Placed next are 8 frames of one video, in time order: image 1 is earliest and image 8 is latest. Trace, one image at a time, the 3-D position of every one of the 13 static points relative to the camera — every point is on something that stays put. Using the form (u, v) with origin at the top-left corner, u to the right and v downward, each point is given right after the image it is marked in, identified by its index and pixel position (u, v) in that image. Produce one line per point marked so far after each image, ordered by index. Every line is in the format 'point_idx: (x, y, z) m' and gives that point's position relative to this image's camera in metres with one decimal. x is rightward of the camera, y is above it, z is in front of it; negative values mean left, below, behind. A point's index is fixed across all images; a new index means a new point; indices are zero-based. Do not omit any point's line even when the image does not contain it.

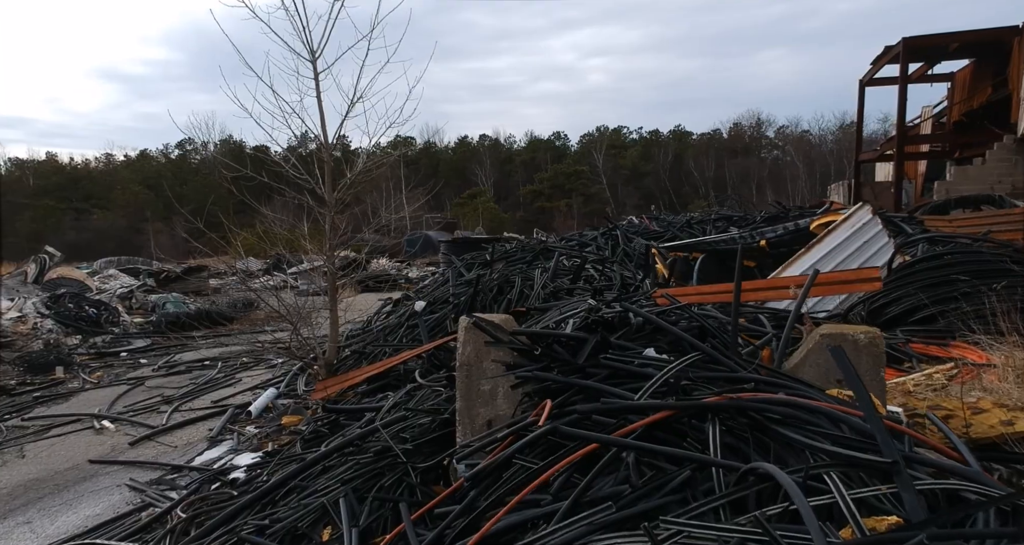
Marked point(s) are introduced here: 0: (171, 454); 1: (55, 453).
0: (-2.6, -1.4, +5.1) m
1: (-3.5, -1.4, +5.1) m
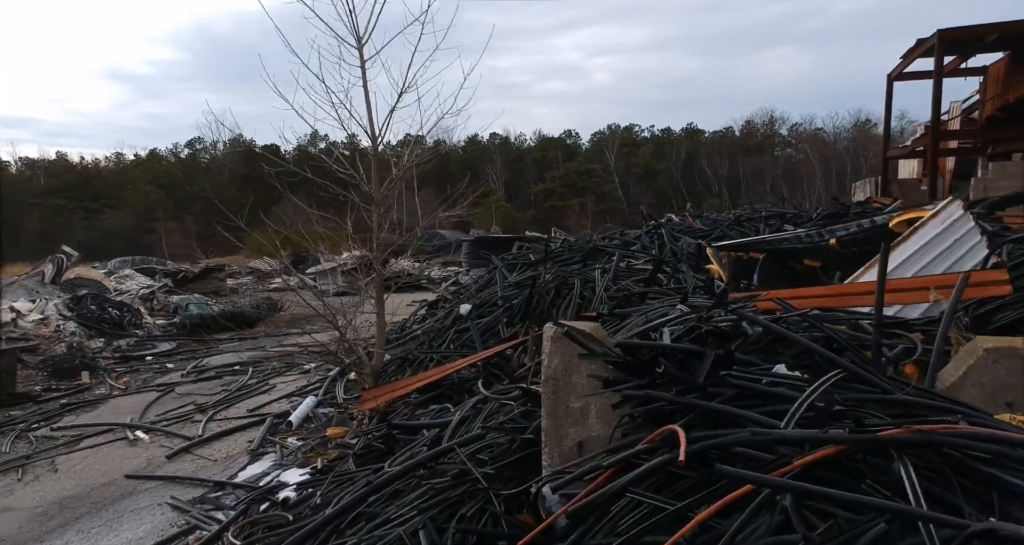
0: (-2.1, -1.4, +4.8) m
1: (-3.1, -1.4, +4.8) m
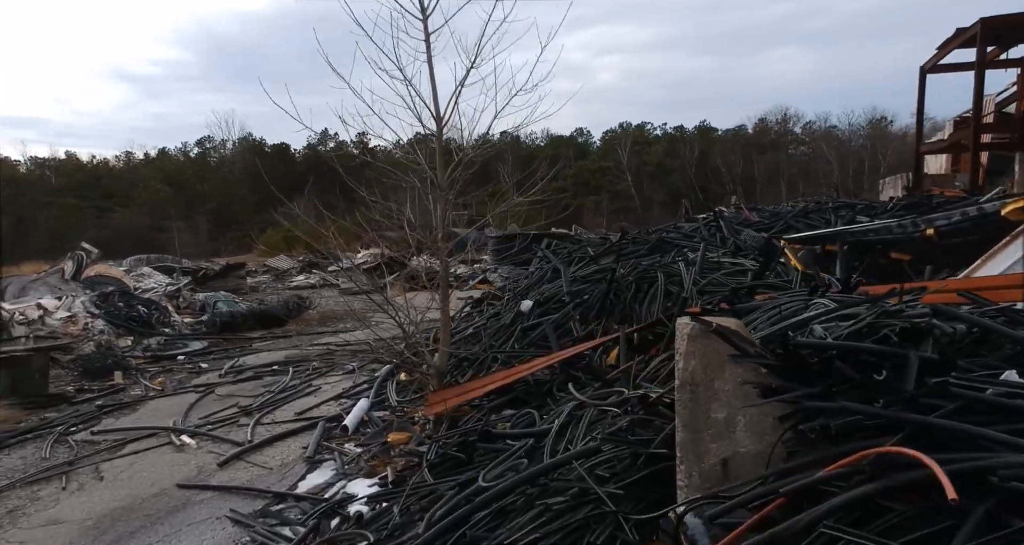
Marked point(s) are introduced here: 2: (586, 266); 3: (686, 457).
0: (-1.6, -1.4, +4.4) m
1: (-2.5, -1.4, +4.5) m
2: (+0.7, +0.1, +5.9) m
3: (+0.6, -0.7, +2.4) m
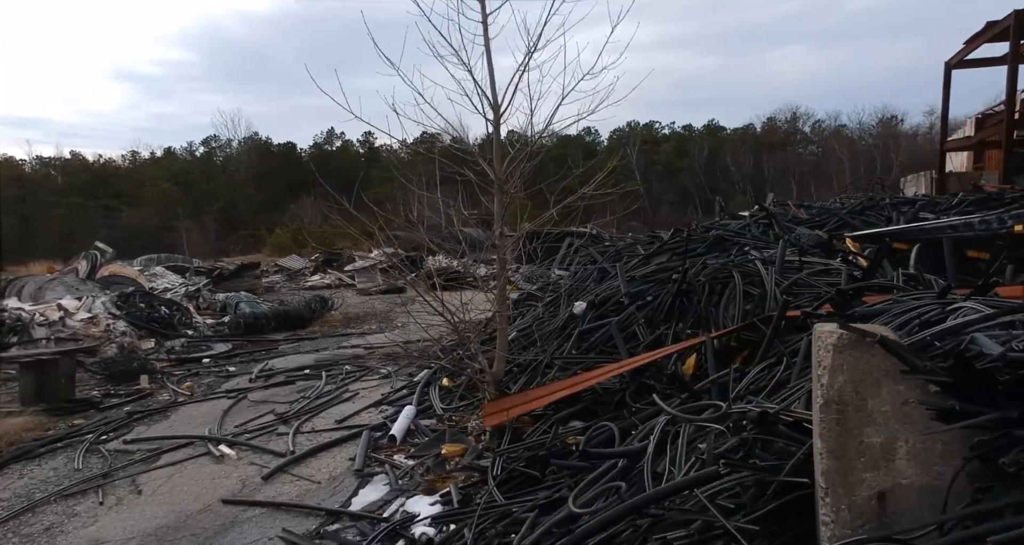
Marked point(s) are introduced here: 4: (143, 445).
0: (-1.2, -1.4, +4.1) m
1: (-2.1, -1.4, +4.2) m
2: (+1.1, +0.1, +5.6) m
3: (+1.0, -0.7, +2.1) m
4: (-2.8, -1.3, +5.0) m
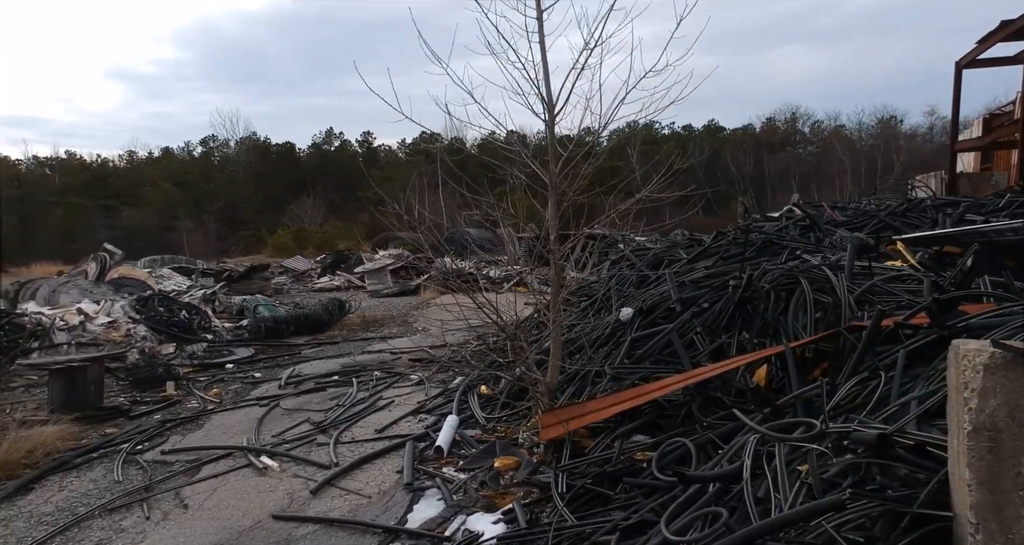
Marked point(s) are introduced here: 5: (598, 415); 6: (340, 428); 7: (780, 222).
0: (-0.8, -1.4, +4.0) m
1: (-1.8, -1.4, +4.1) m
2: (+1.4, 0.0, +5.5) m
3: (+1.4, -0.7, +2.0) m
4: (-2.4, -1.3, +4.8) m
5: (+0.5, -0.8, +3.8) m
6: (-1.4, -1.3, +5.4) m
7: (+3.0, +0.6, +7.3) m
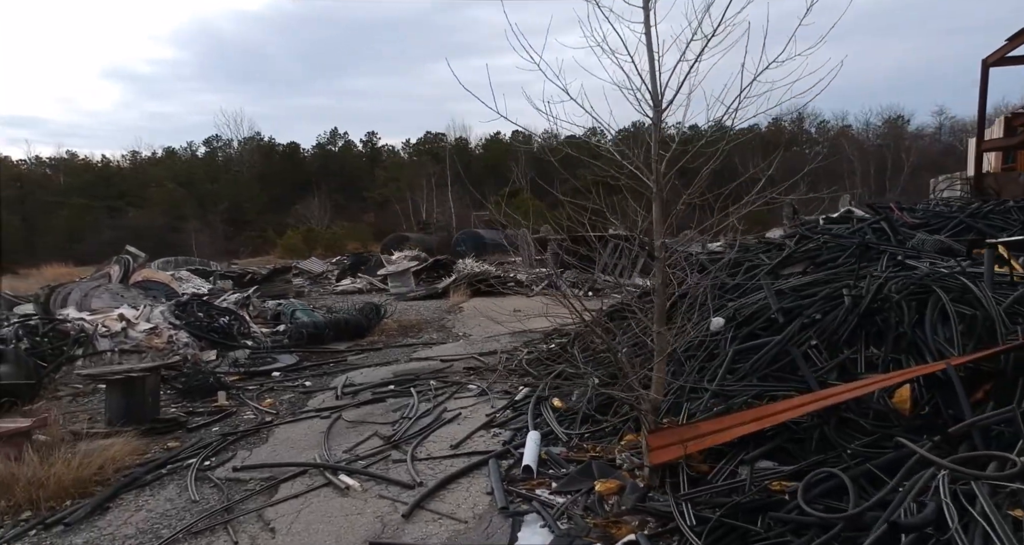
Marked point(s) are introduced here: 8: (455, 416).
0: (-0.2, -1.5, +3.7) m
1: (-1.1, -1.5, +3.8) m
2: (+2.0, 0.0, +5.2) m
3: (+2.0, -0.8, +1.8) m
4: (-1.8, -1.4, +4.6) m
5: (+1.1, -0.9, +3.6) m
6: (-0.8, -1.3, +5.1) m
7: (+3.6, +0.5, +7.1) m
8: (-0.5, -1.2, +5.7) m
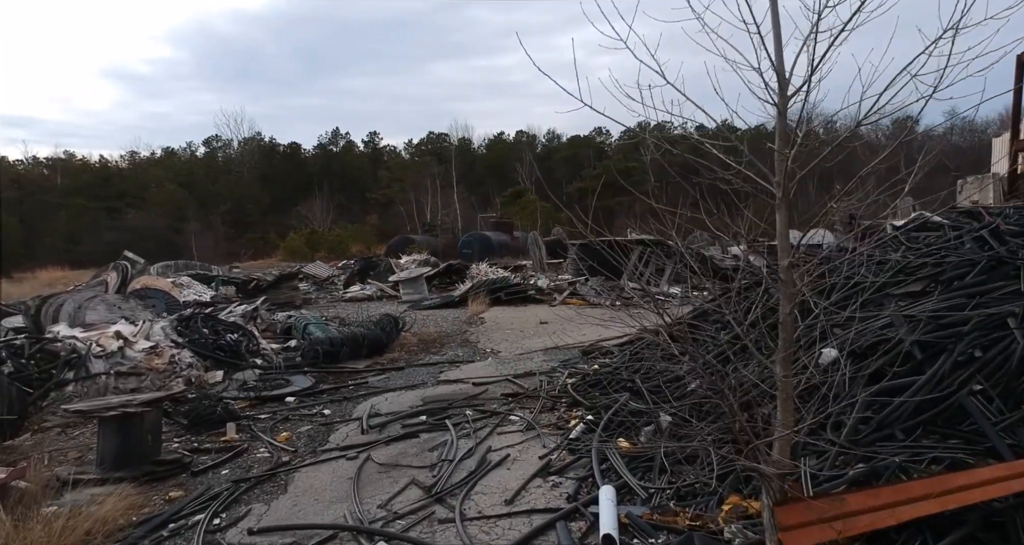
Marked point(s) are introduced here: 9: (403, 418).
0: (+0.2, -1.6, +3.0) m
1: (-0.7, -1.6, +3.0) m
2: (+2.5, -0.2, +4.4) m
3: (+2.4, -0.9, +1.0) m
4: (-1.4, -1.5, +3.8) m
5: (+1.5, -1.0, +2.8) m
6: (-0.3, -1.4, +4.3) m
7: (+4.0, +0.4, +6.3) m
8: (-0.1, -1.4, +5.0) m
9: (-1.0, -1.3, +5.9) m
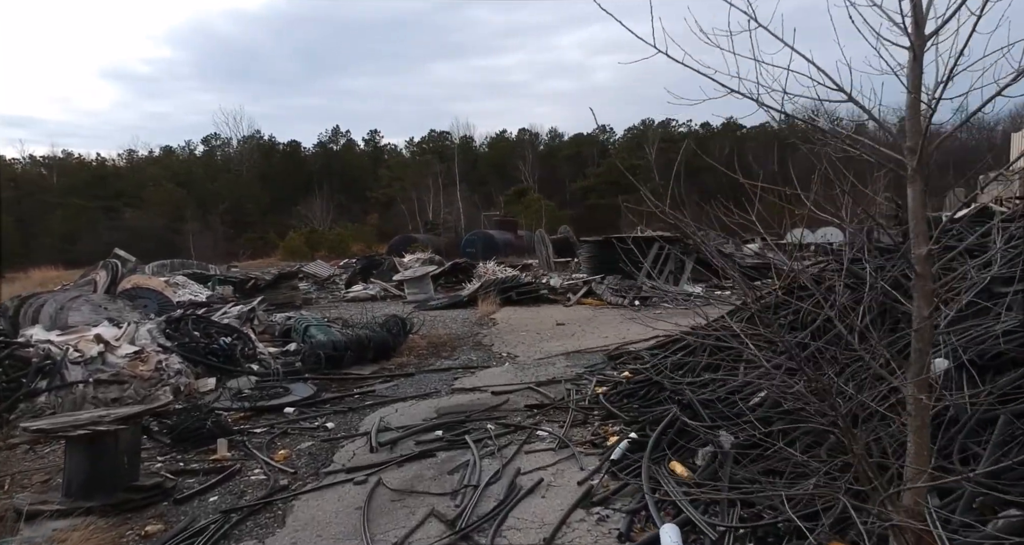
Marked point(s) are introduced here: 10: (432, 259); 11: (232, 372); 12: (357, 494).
0: (+0.4, -1.6, +2.3) m
1: (-0.5, -1.6, +2.4) m
2: (+2.7, -0.1, +3.7) m
3: (+2.6, -0.9, +0.3) m
4: (-1.1, -1.5, +3.1) m
5: (+1.7, -1.0, +2.1) m
6: (-0.1, -1.4, +3.7) m
7: (+4.2, +0.4, +5.6) m
8: (+0.1, -1.3, +4.3) m
9: (-0.8, -1.3, +5.3) m
10: (-2.4, +0.4, +20.0) m
11: (-2.9, -1.0, +6.9) m
12: (-1.0, -1.4, +4.2) m
